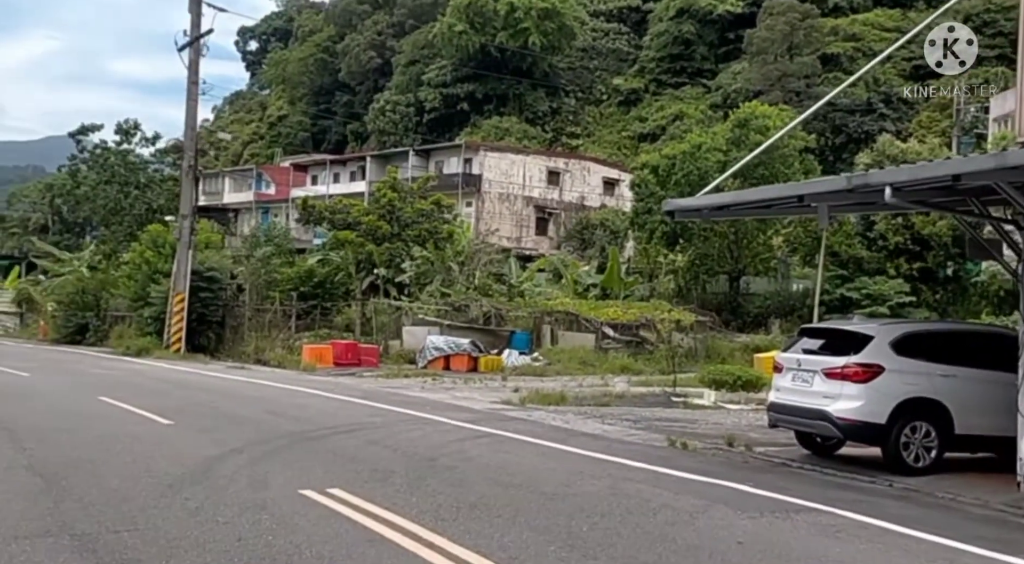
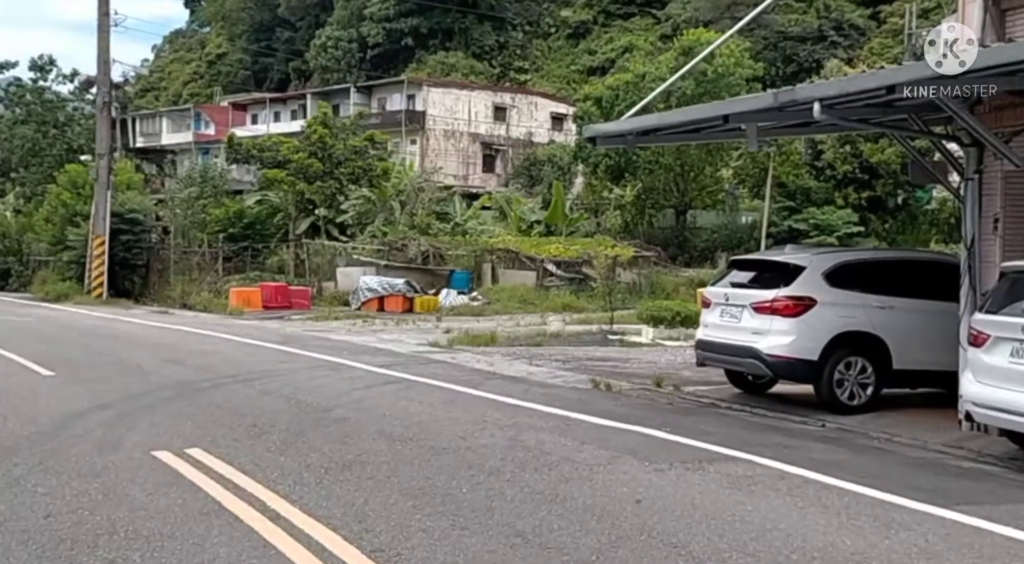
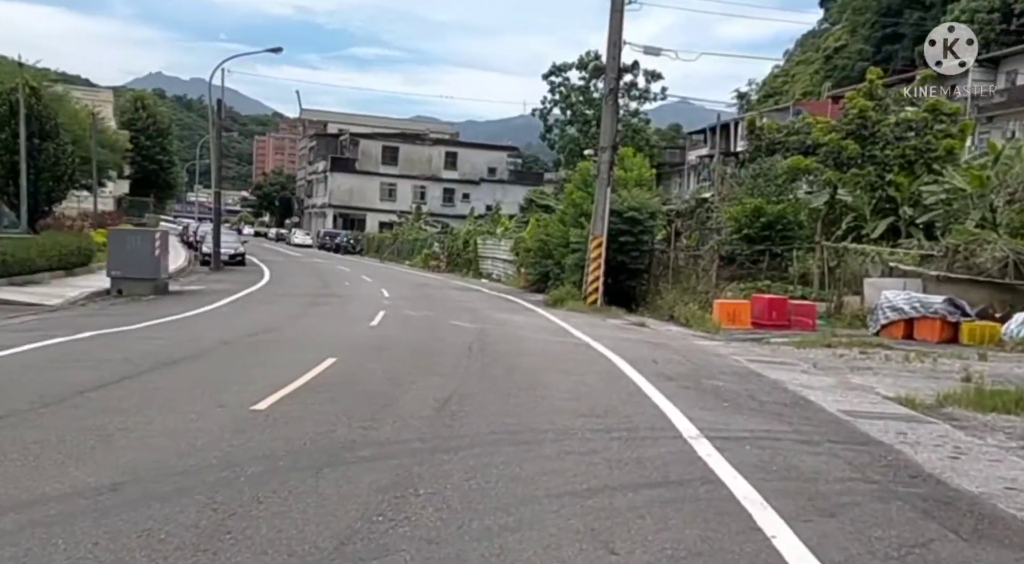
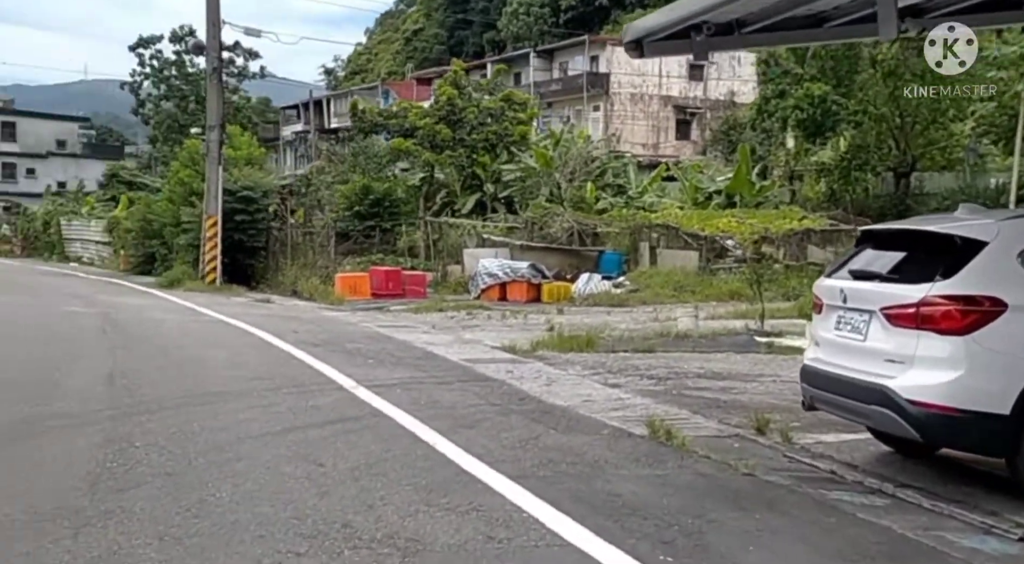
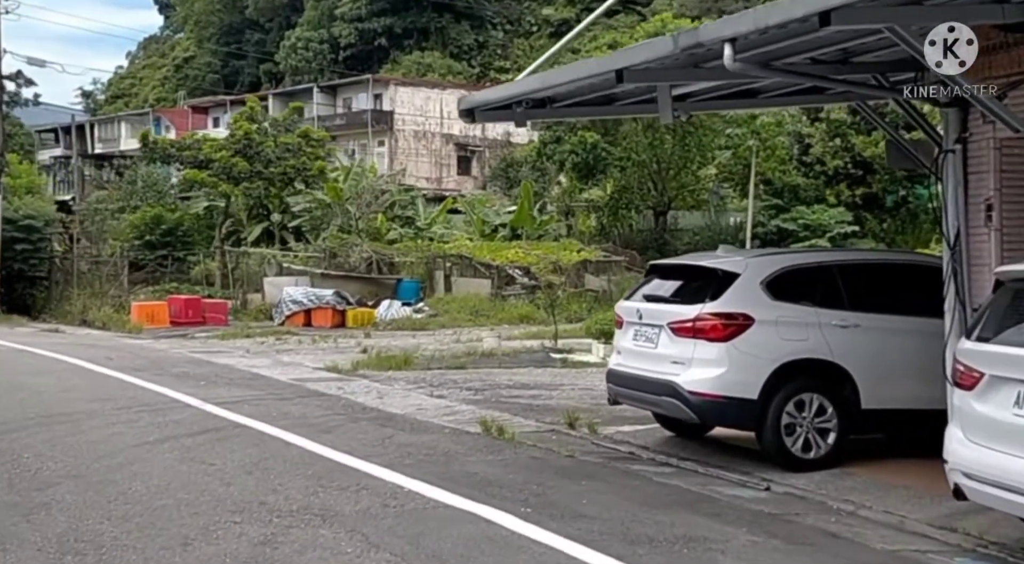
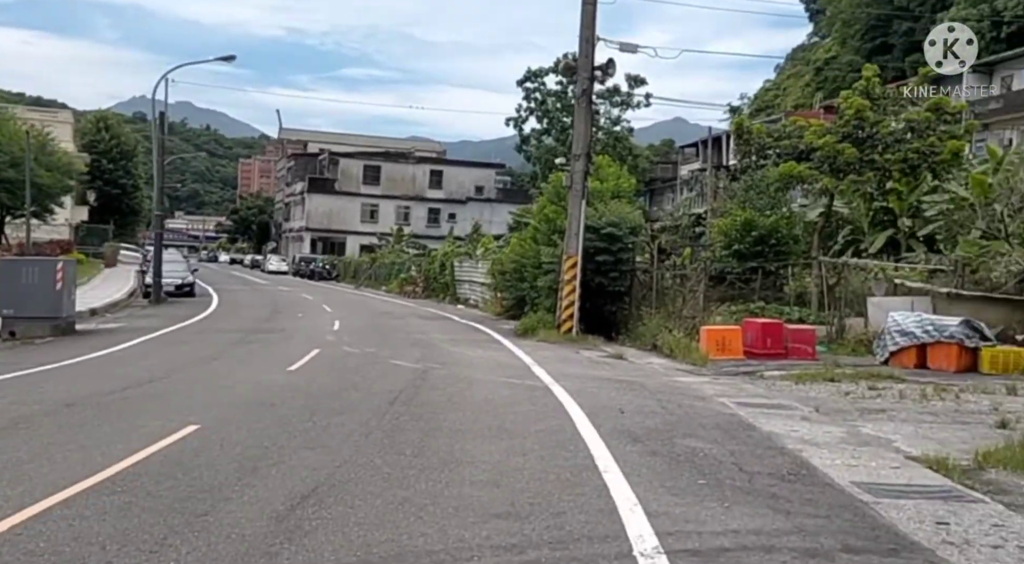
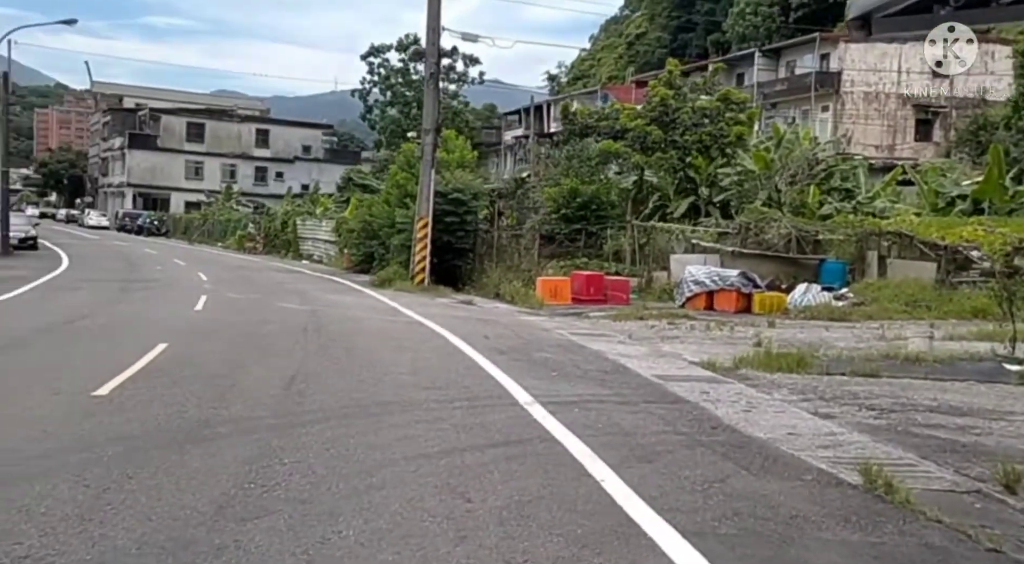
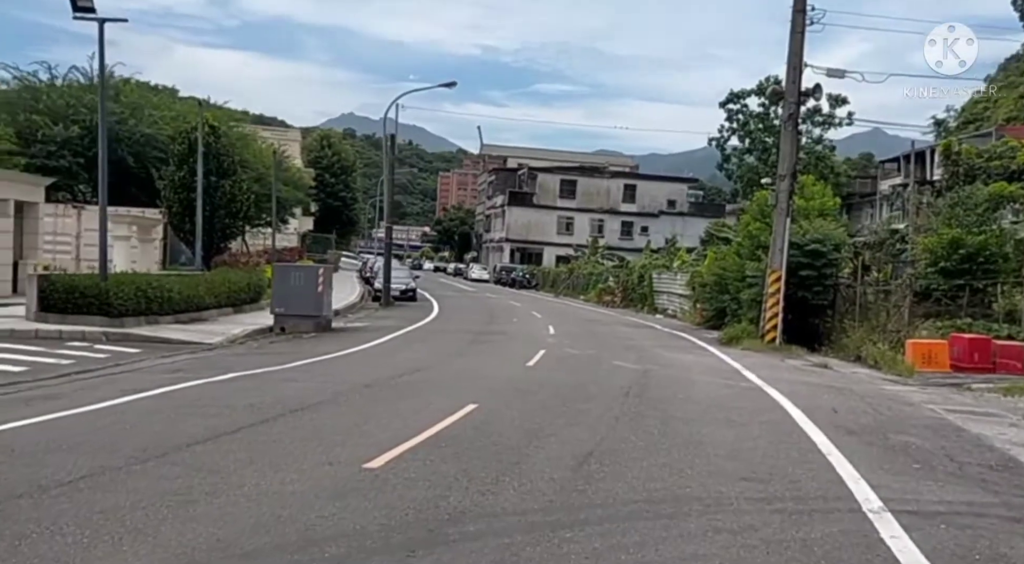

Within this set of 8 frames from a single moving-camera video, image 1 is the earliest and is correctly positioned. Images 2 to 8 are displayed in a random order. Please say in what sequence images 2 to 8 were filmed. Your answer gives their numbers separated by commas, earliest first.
2, 5, 4, 7, 3, 8, 6
